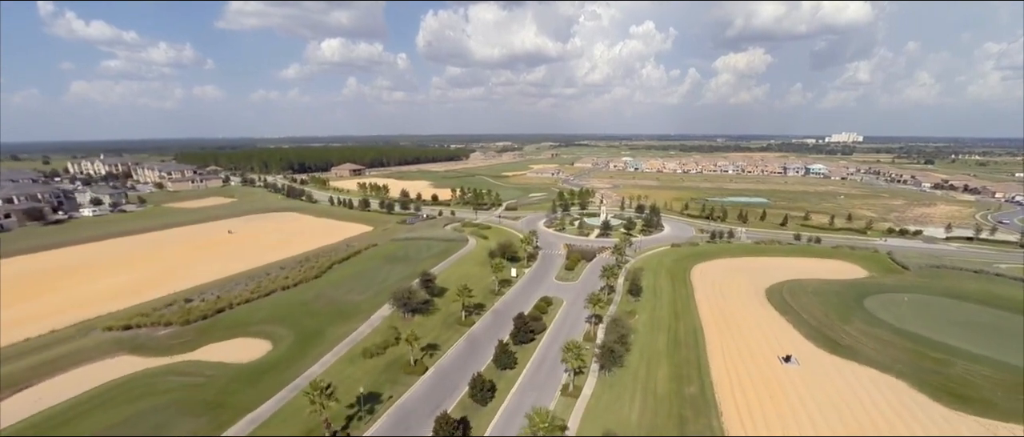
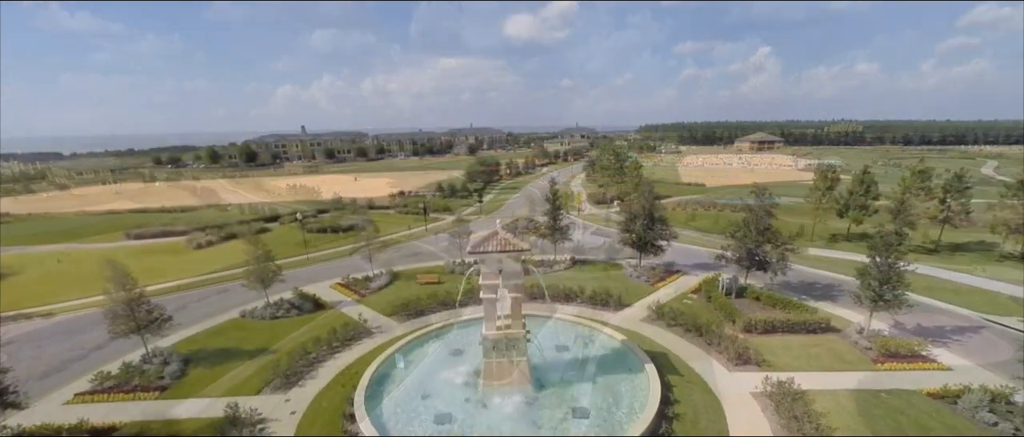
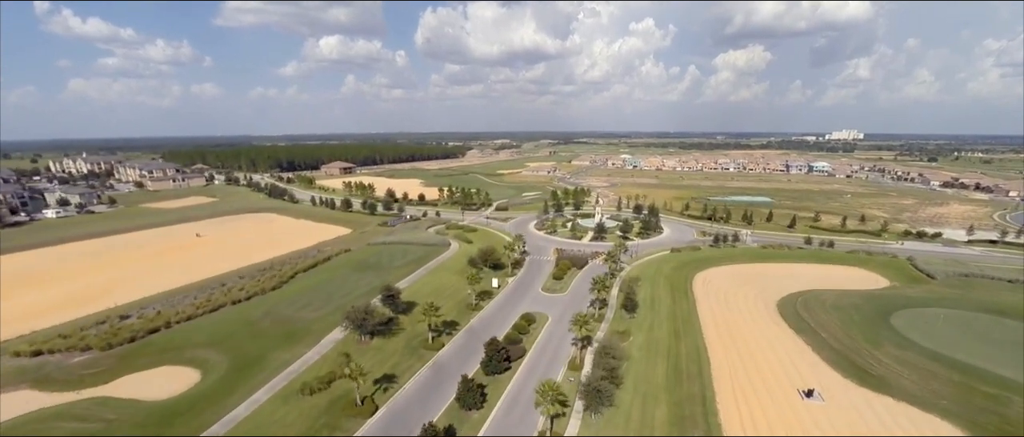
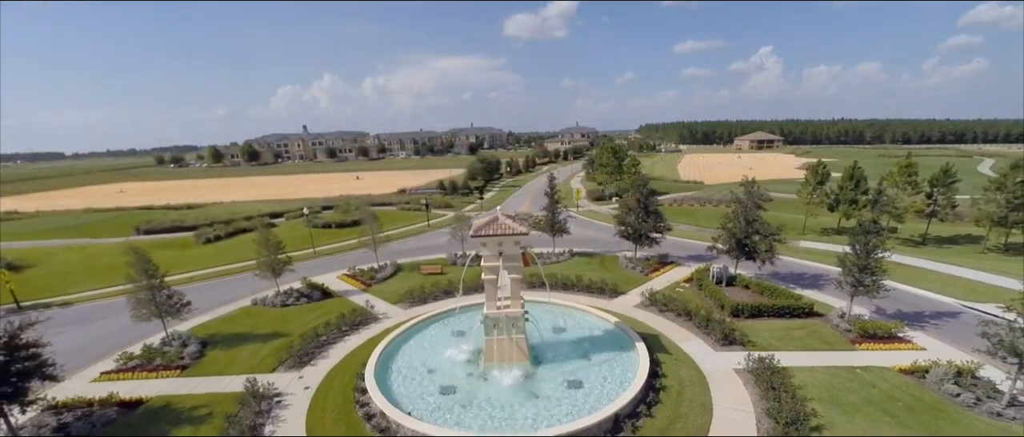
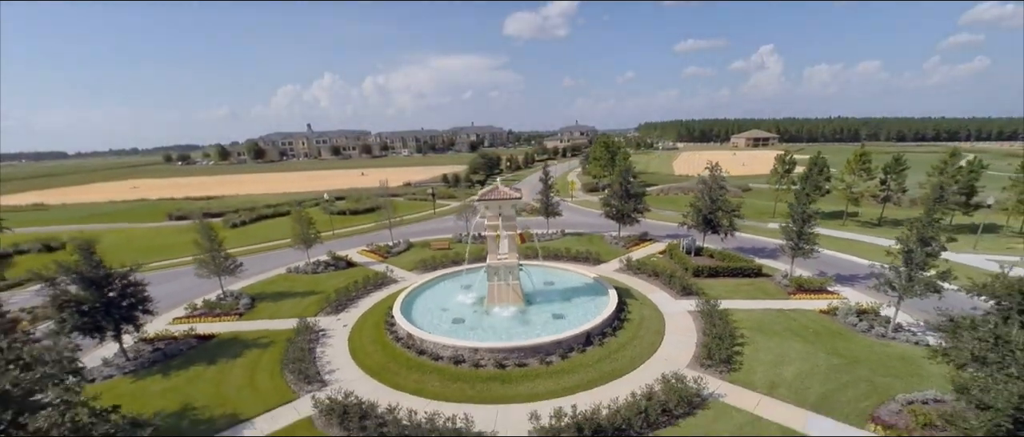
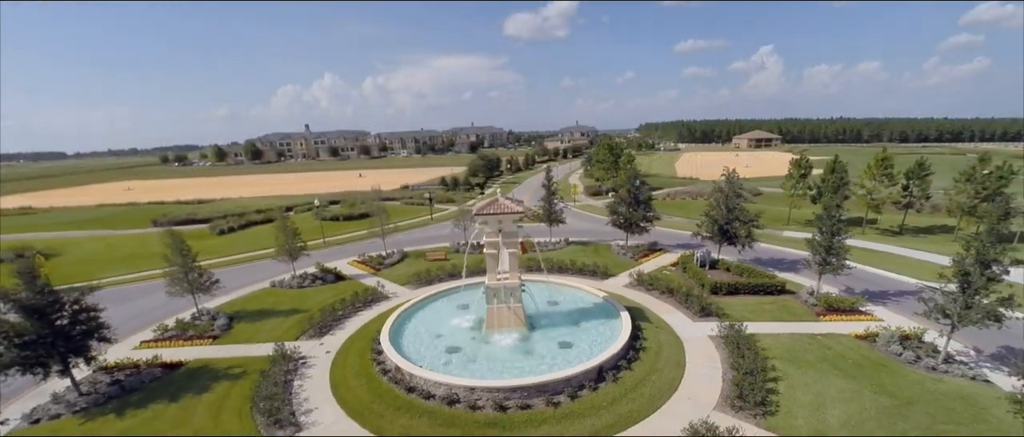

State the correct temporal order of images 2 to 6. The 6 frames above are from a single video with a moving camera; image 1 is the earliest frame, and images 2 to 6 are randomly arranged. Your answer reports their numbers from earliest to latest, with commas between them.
3, 2, 4, 6, 5
